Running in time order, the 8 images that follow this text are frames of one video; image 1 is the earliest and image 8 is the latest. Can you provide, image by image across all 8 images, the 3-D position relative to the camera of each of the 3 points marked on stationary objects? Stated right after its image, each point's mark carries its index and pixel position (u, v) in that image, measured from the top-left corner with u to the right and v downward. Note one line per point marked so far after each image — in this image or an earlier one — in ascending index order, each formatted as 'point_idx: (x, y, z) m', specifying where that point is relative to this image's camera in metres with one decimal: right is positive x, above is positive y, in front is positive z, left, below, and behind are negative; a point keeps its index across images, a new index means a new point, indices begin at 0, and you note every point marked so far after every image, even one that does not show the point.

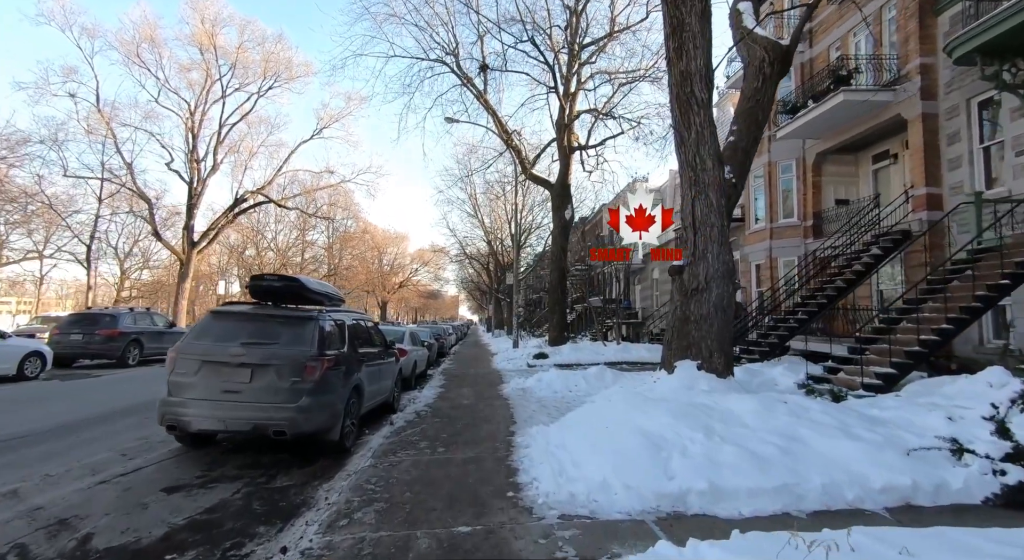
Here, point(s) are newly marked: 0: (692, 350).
0: (+3.0, -1.2, +8.3) m
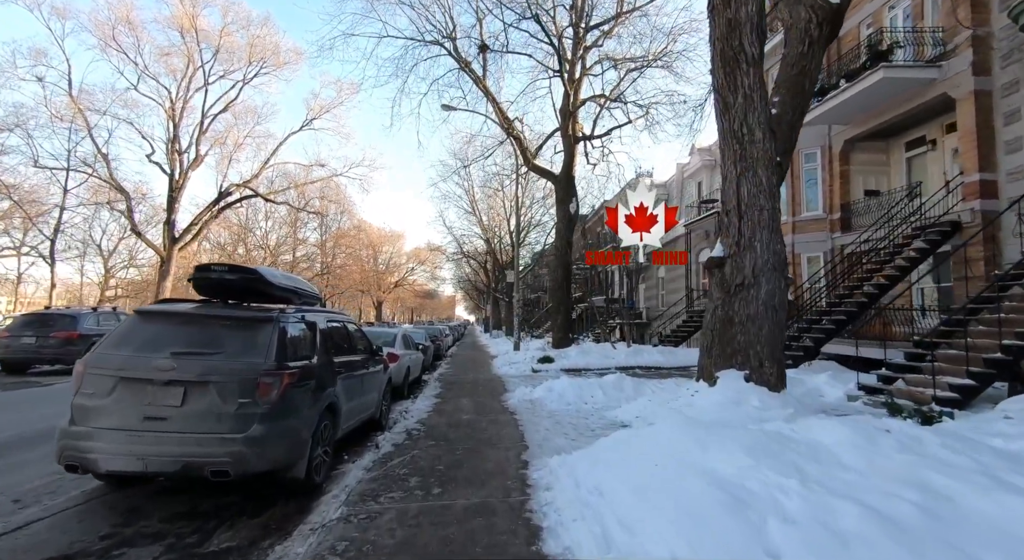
0: (+3.1, -1.1, +7.0) m
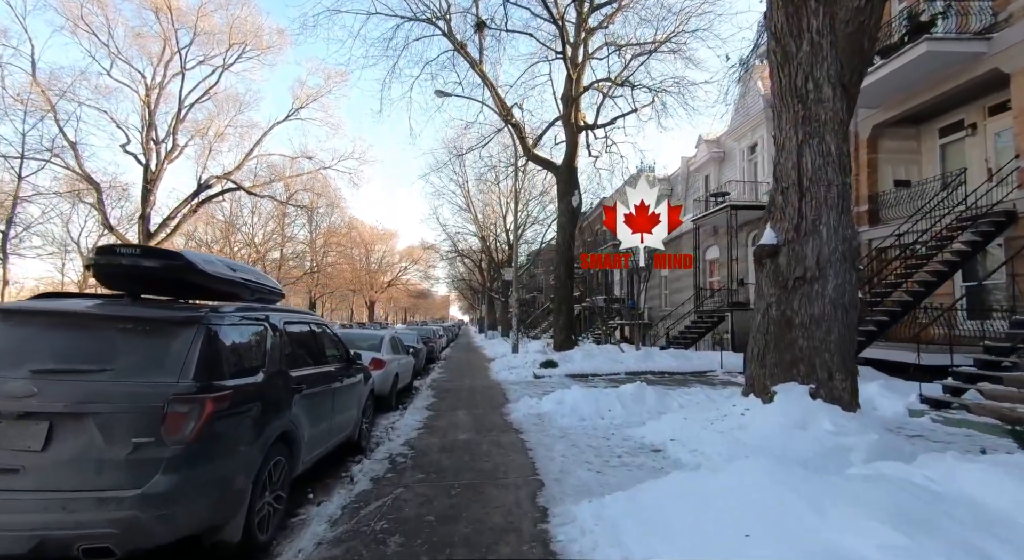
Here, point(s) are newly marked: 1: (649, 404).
0: (+3.2, -1.0, +5.6) m
1: (+2.2, -2.1, +8.2) m
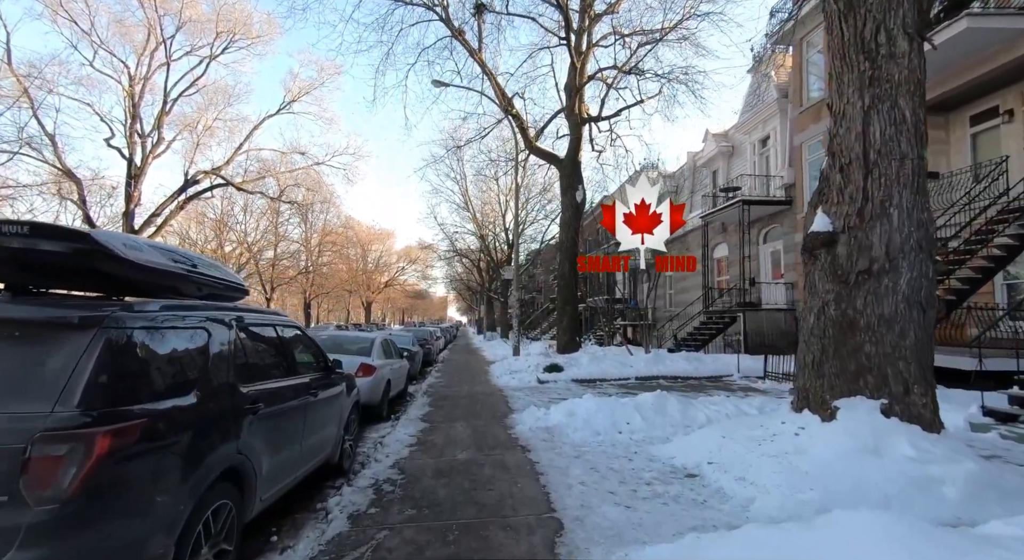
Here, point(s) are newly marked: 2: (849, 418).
0: (+3.3, -0.9, +4.7) m
1: (+2.3, -2.0, +7.3) m
2: (+3.1, -1.3, +4.6) m
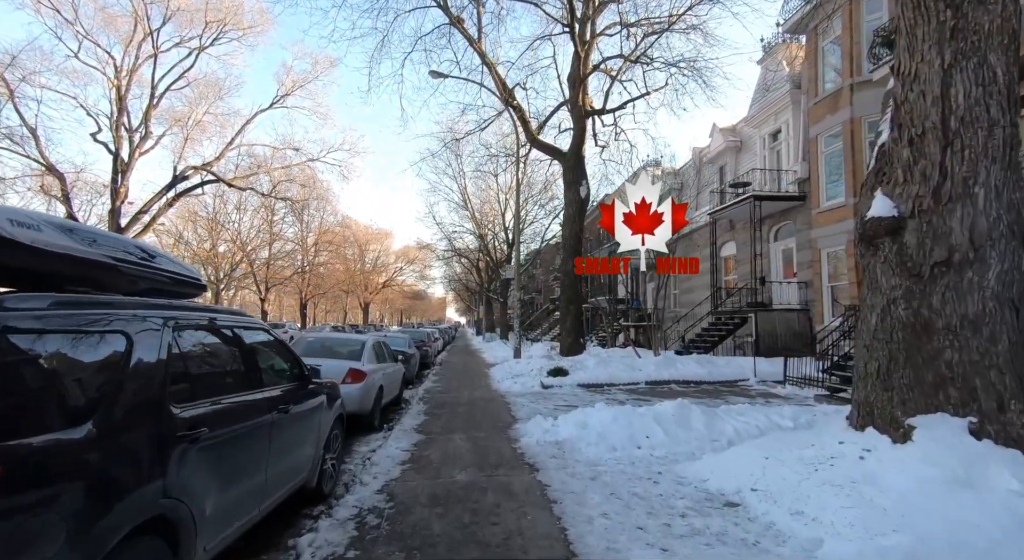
0: (+3.4, -0.9, +3.9) m
1: (+2.4, -2.0, +6.5) m
2: (+3.1, -1.2, +3.8) m
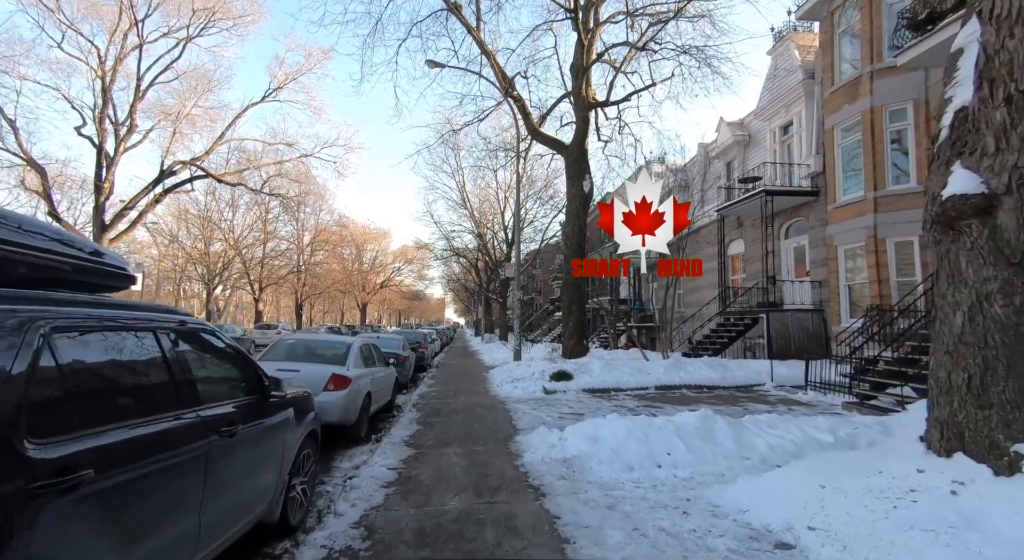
0: (+3.4, -0.8, +3.1) m
1: (+2.4, -1.9, +5.7) m
2: (+3.2, -1.1, +3.0) m
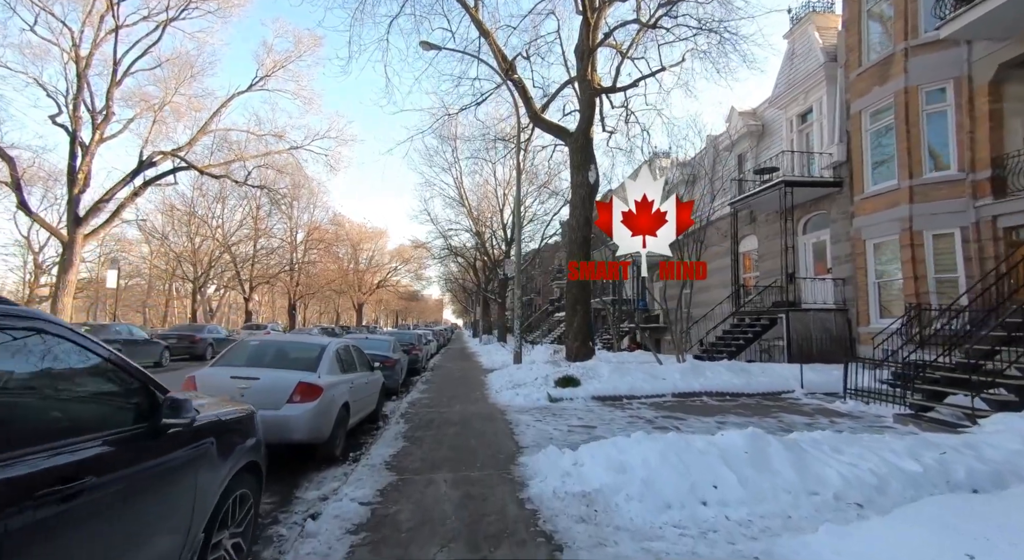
0: (+3.4, -0.7, +1.9) m
1: (+2.4, -1.8, +4.5) m
2: (+3.2, -1.0, +1.8) m
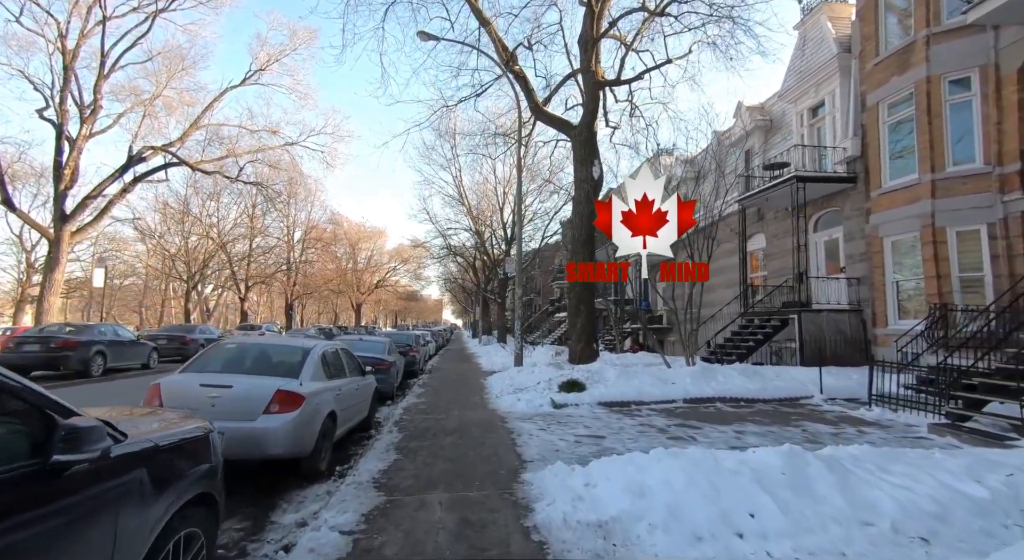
0: (+3.5, -0.6, +1.3) m
1: (+2.5, -1.7, +3.8) m
2: (+3.2, -1.0, +1.2) m
